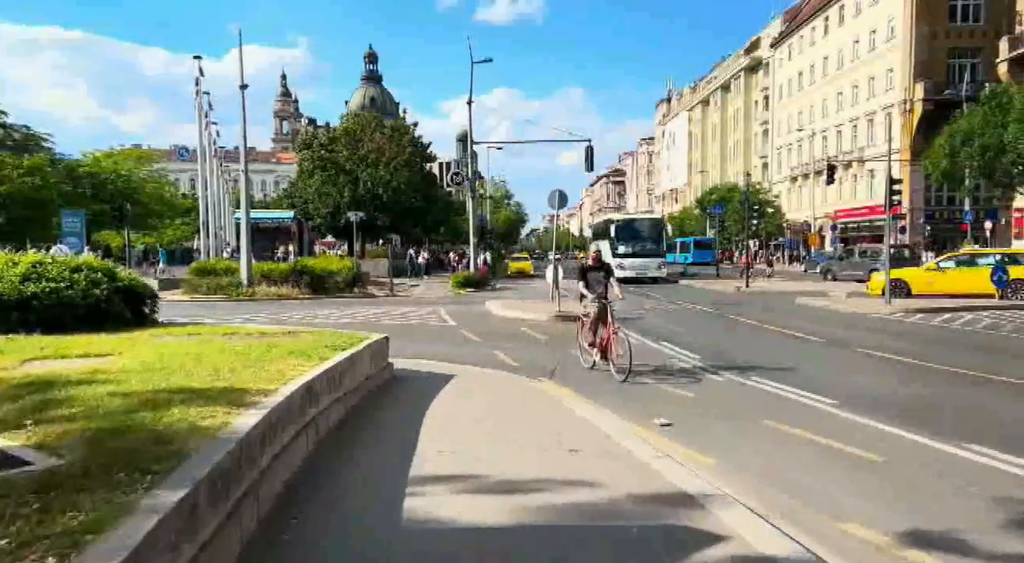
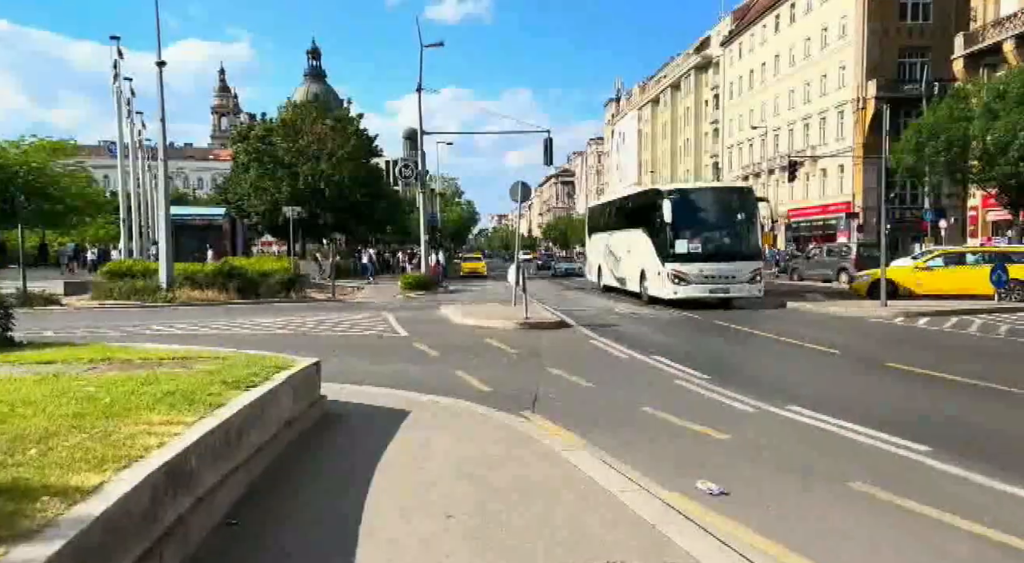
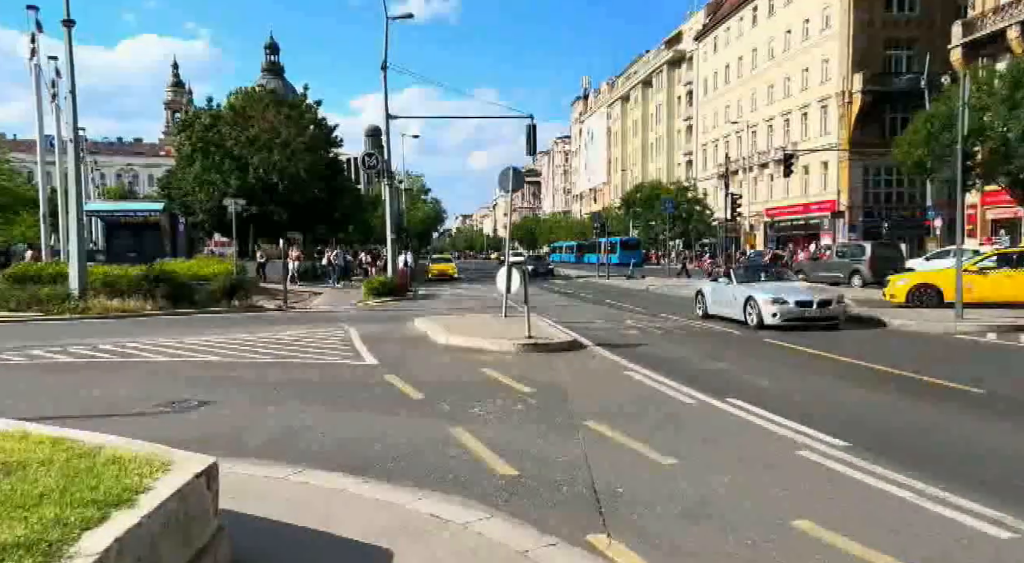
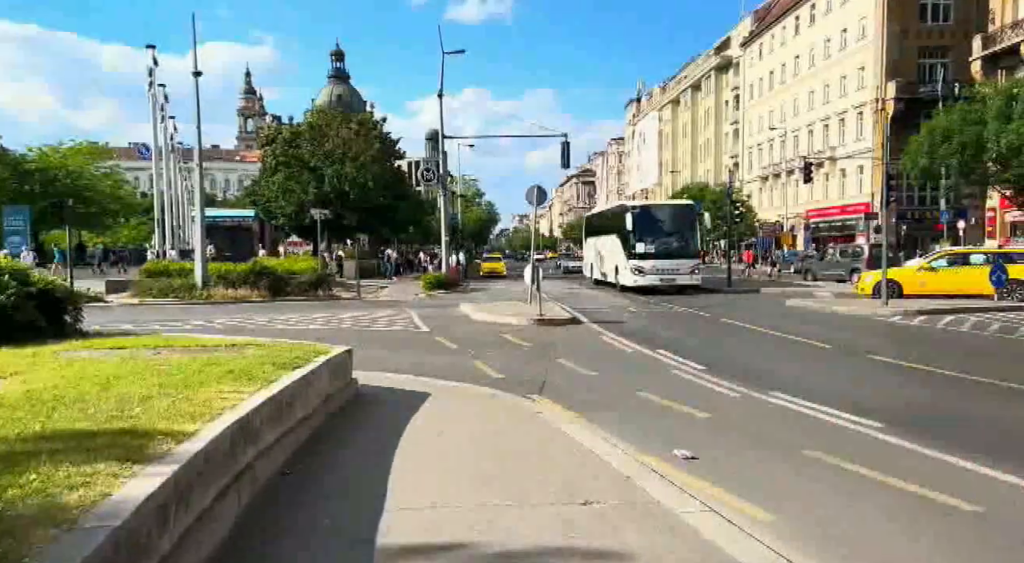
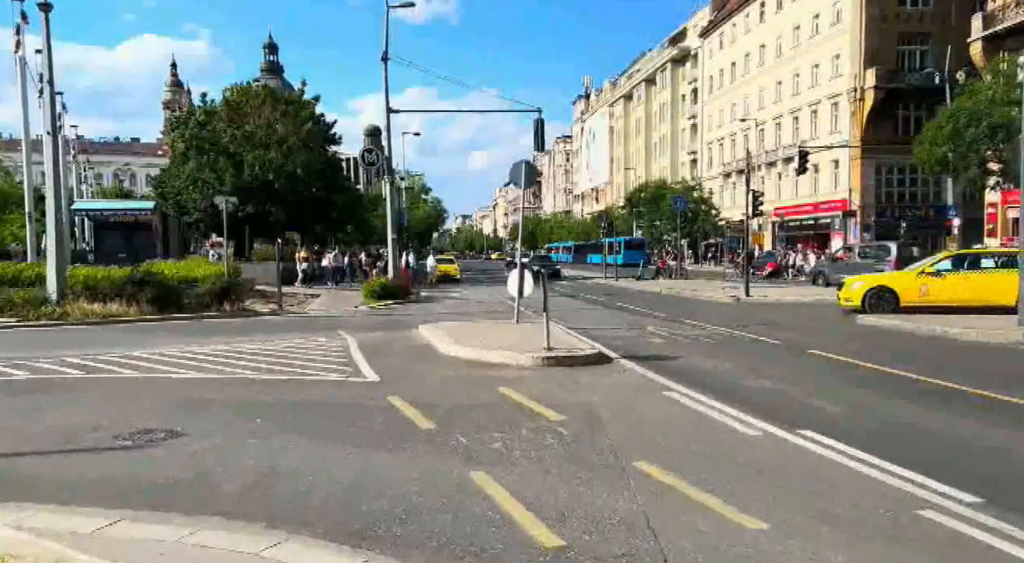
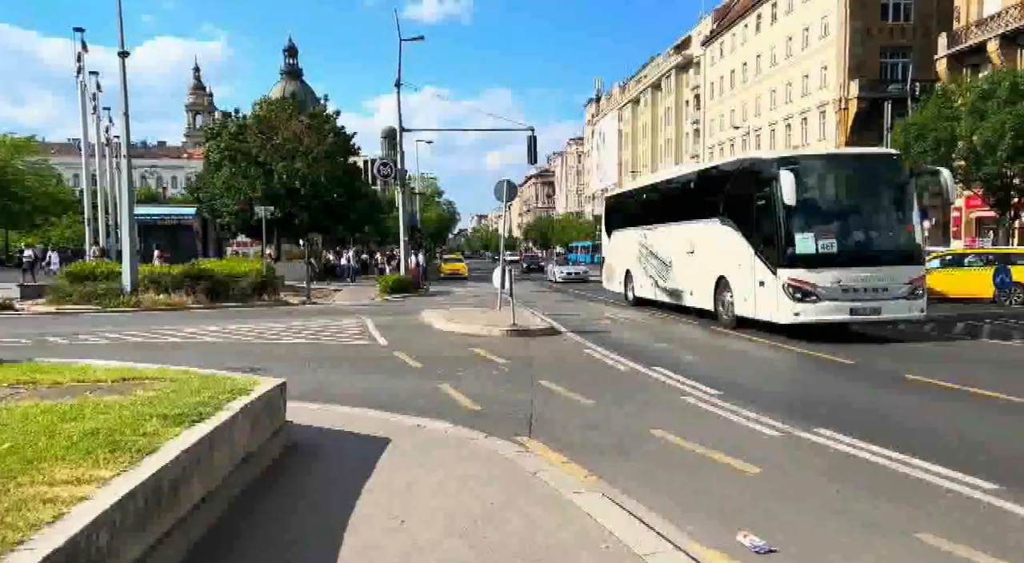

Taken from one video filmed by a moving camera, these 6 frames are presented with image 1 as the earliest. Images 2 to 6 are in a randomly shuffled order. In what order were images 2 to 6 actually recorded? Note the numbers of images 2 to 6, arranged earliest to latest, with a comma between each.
4, 2, 6, 3, 5
